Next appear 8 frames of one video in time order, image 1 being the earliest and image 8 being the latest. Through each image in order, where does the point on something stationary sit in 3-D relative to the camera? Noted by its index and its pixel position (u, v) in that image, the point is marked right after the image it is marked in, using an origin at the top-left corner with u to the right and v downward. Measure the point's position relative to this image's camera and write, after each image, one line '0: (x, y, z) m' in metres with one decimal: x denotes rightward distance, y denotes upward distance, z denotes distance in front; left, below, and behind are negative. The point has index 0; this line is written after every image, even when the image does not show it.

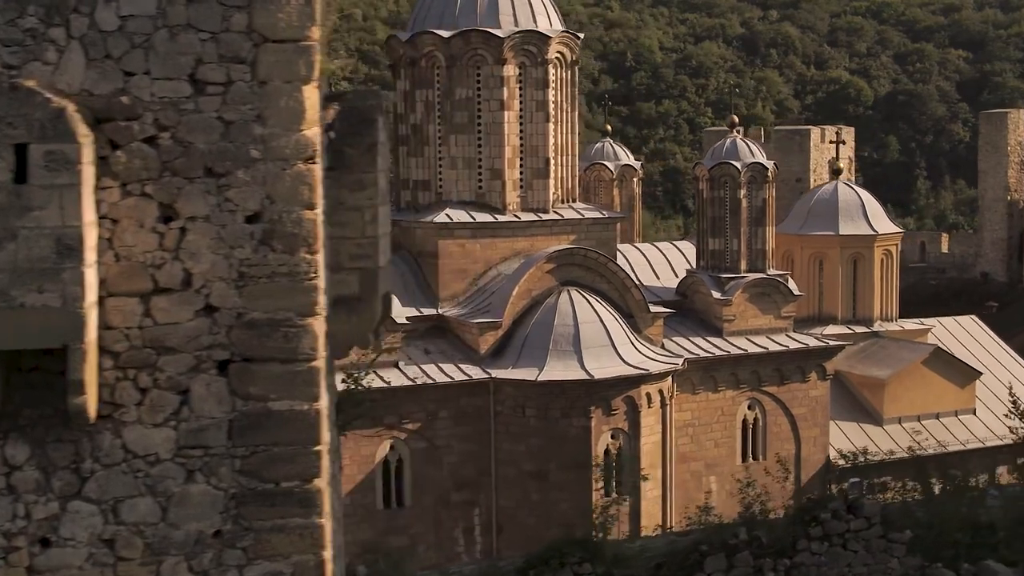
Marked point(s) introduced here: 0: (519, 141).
0: (+0.1, +1.5, +12.8) m
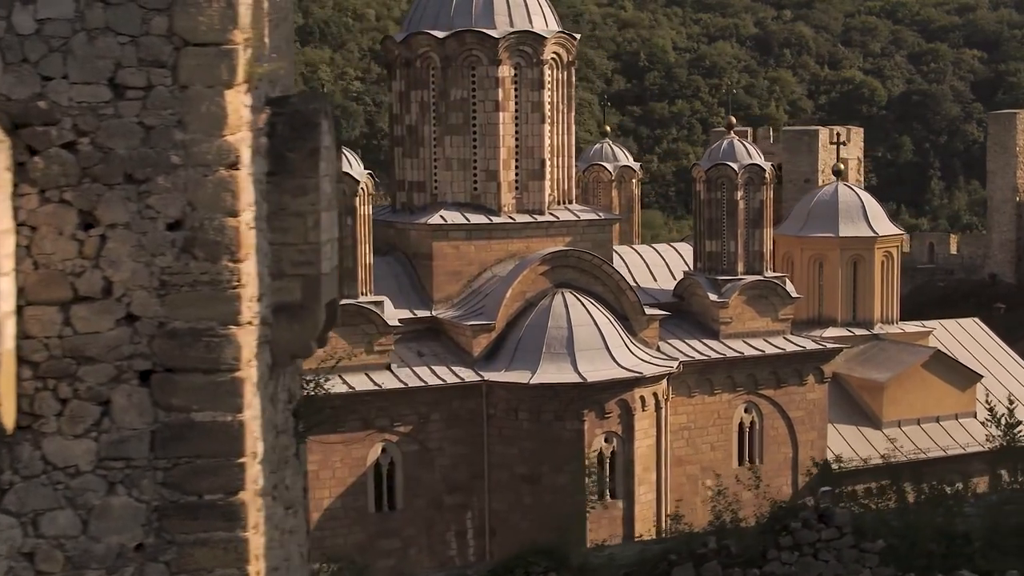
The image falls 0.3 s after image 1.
0: (0.0, +1.5, +12.7) m
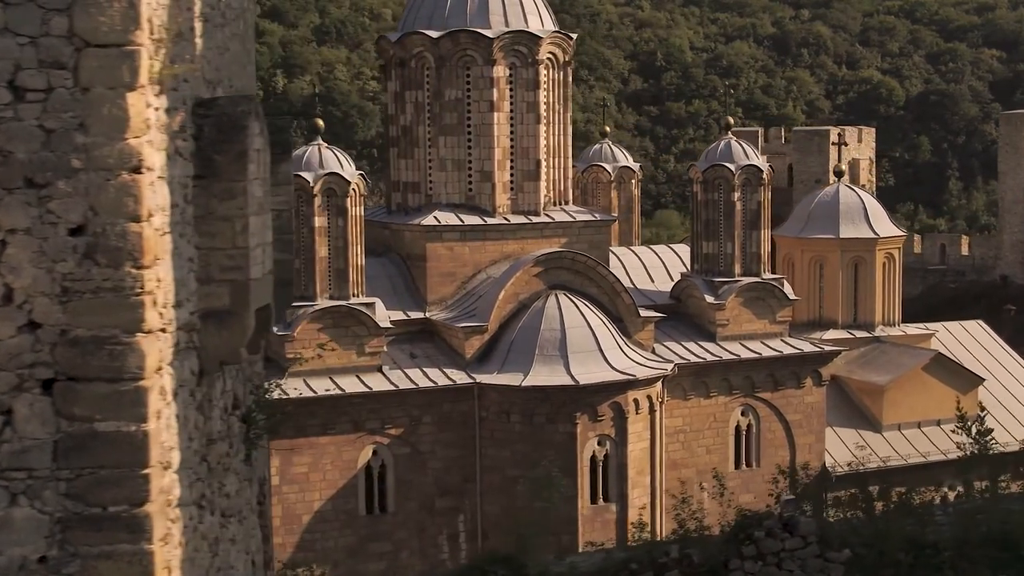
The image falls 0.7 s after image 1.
0: (0.0, +1.5, +12.7) m
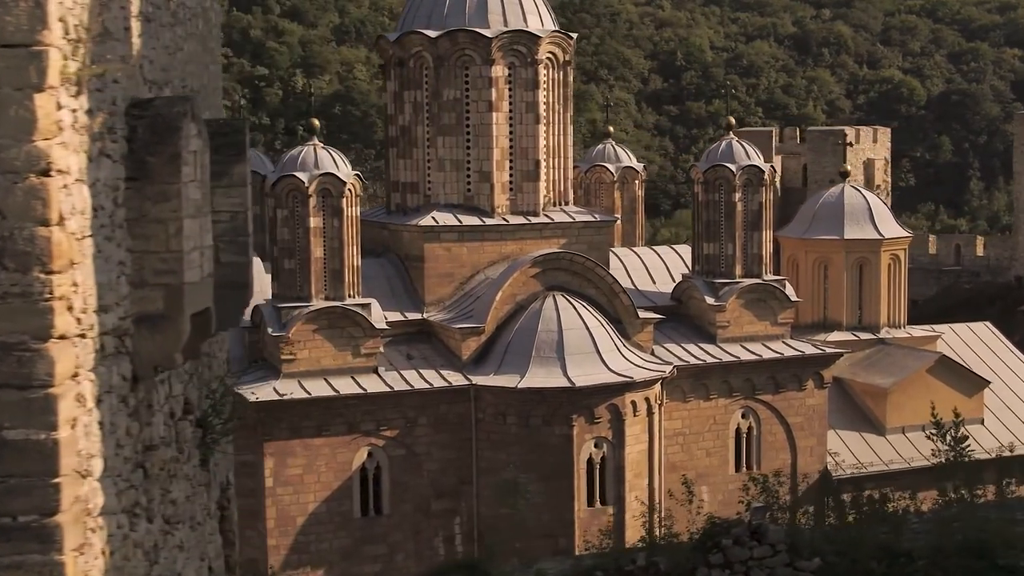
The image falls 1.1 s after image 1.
0: (0.0, +1.5, +12.6) m
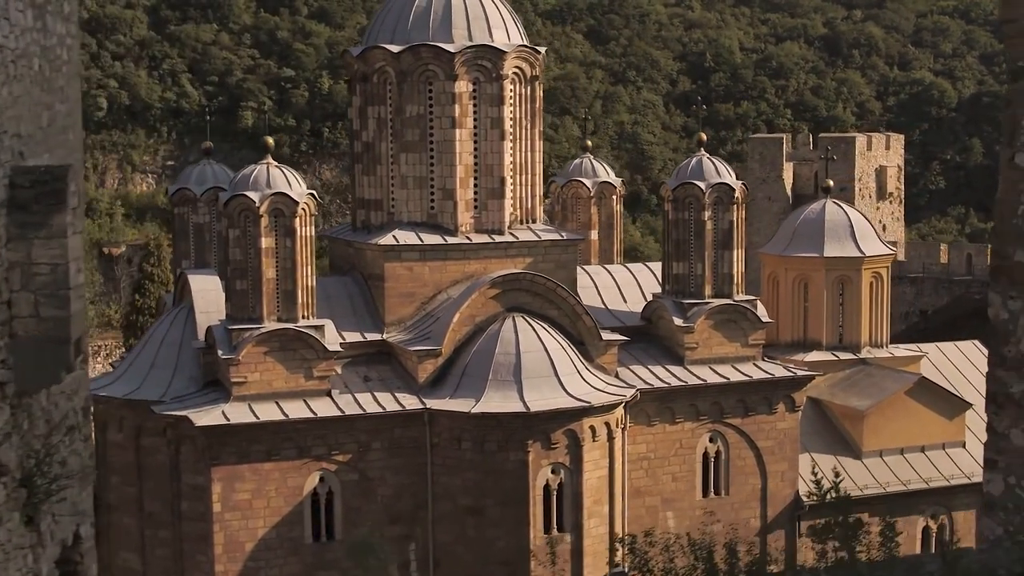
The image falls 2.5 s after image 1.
0: (-0.4, +1.3, +12.4) m
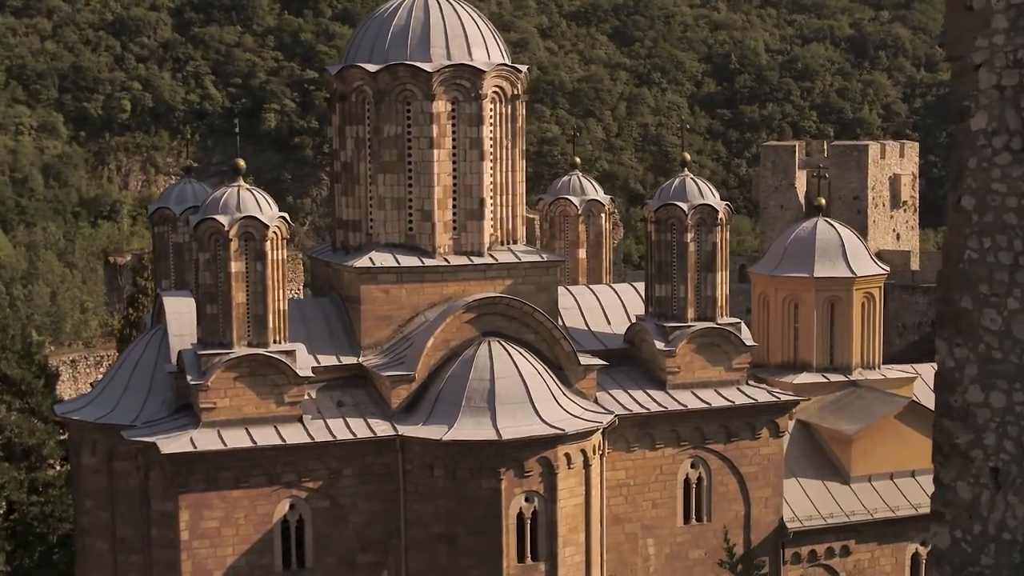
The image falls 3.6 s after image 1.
0: (-0.6, +1.1, +12.2) m
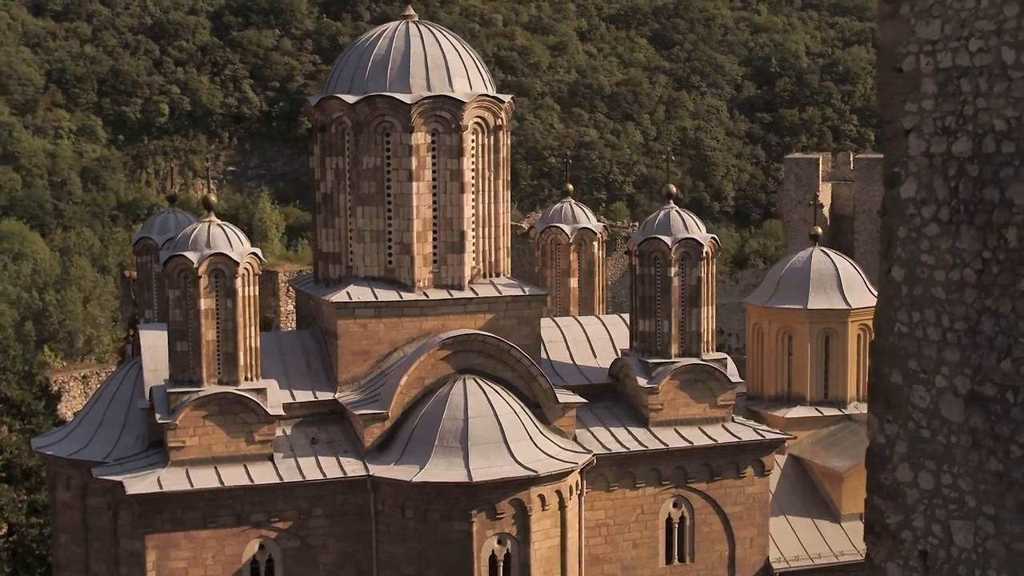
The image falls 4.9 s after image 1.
0: (-0.8, +0.7, +12.1) m
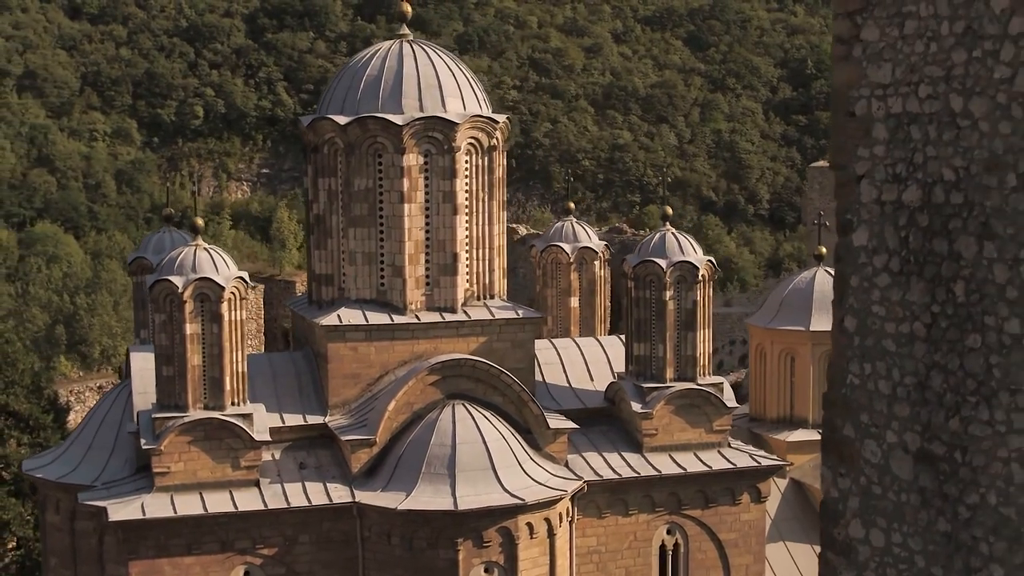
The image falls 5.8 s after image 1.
0: (-0.9, +0.5, +12.0) m
